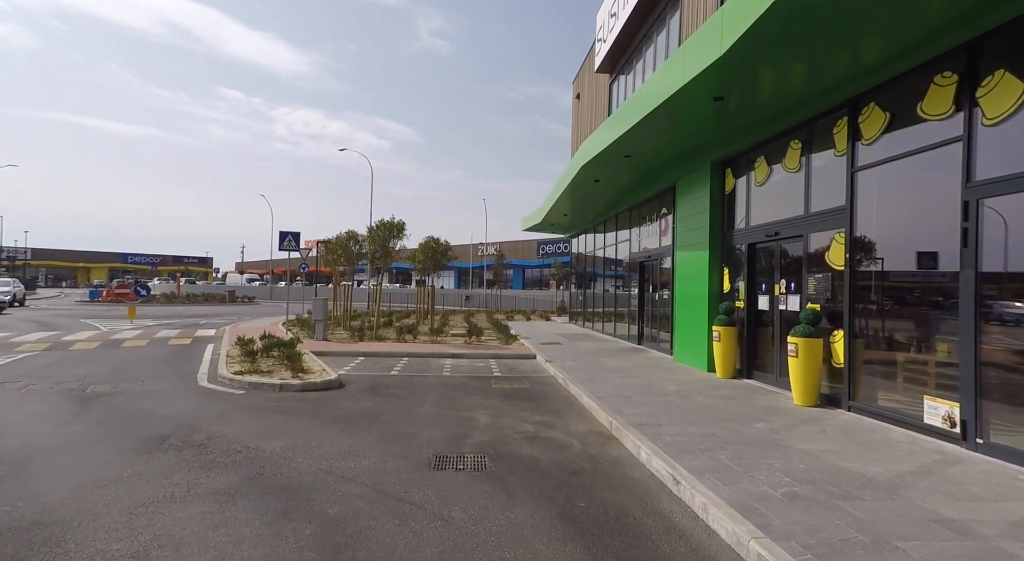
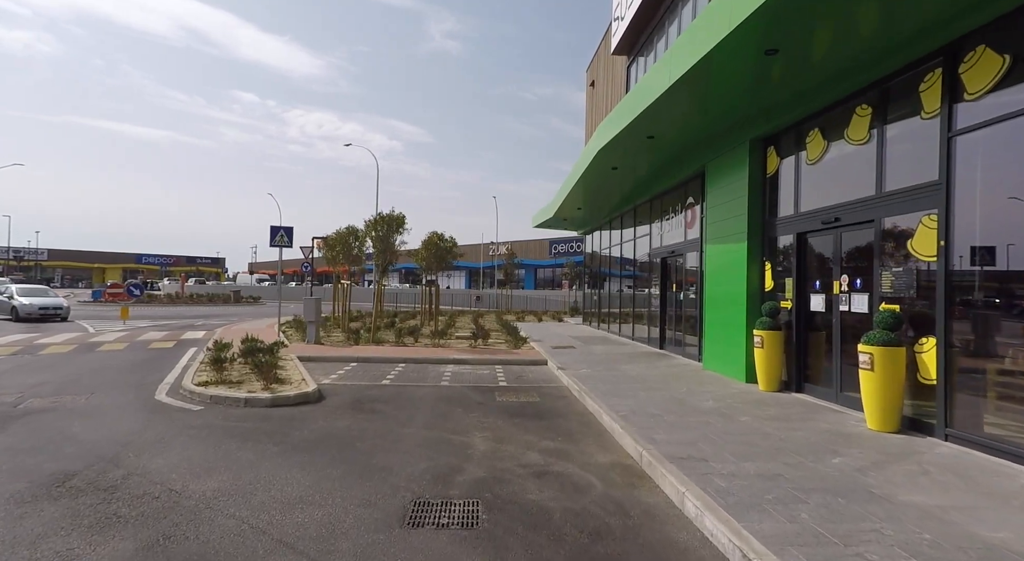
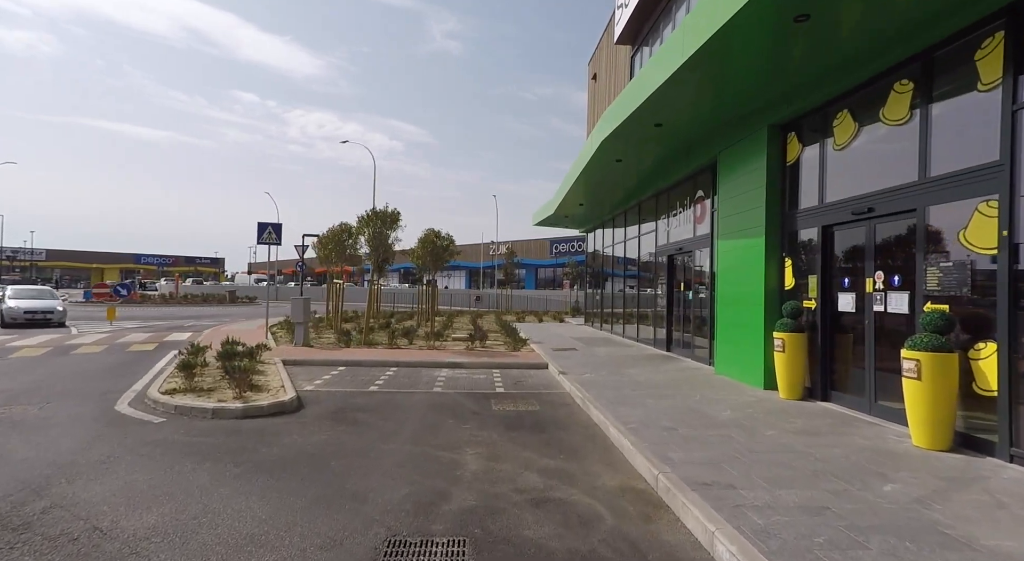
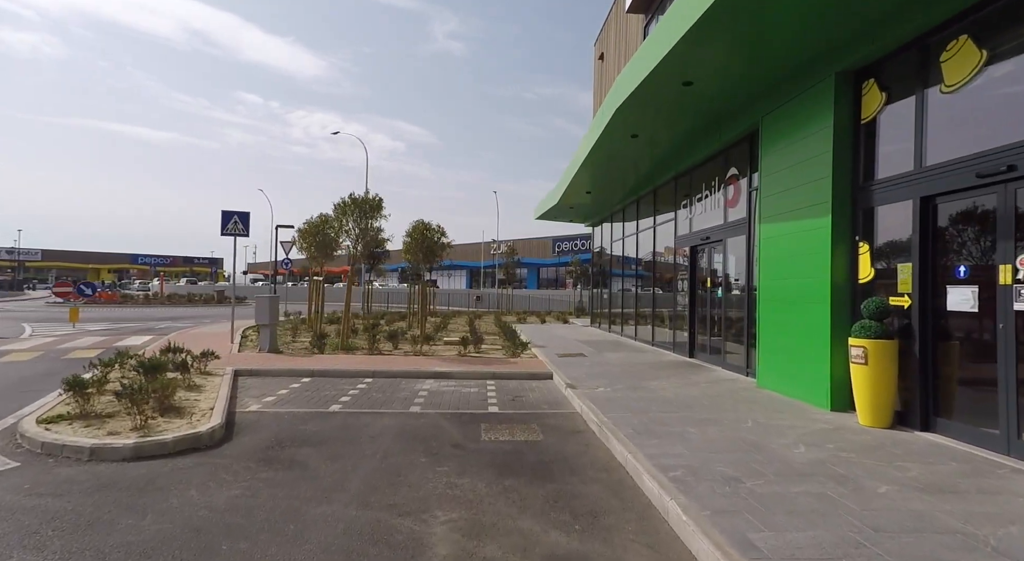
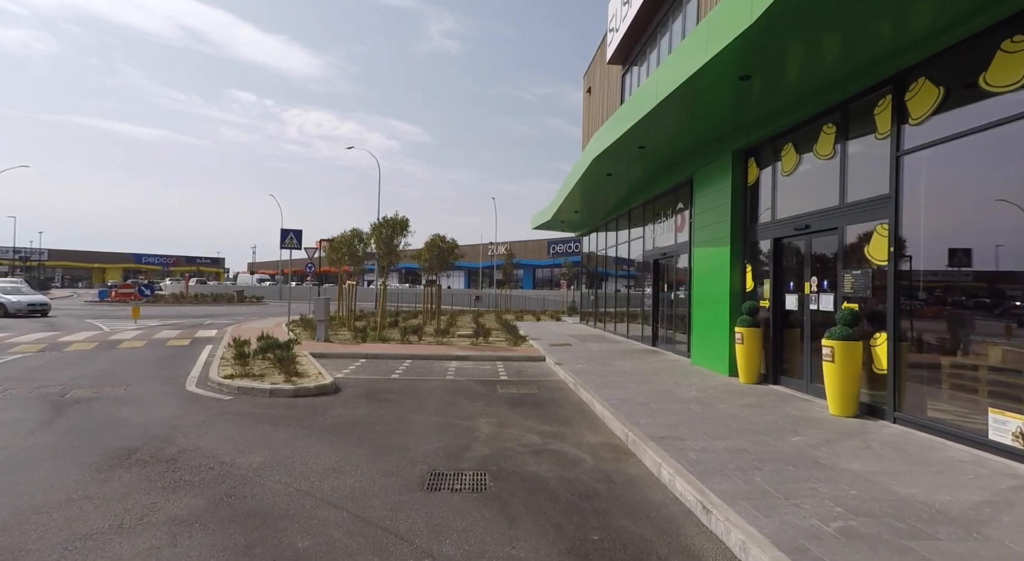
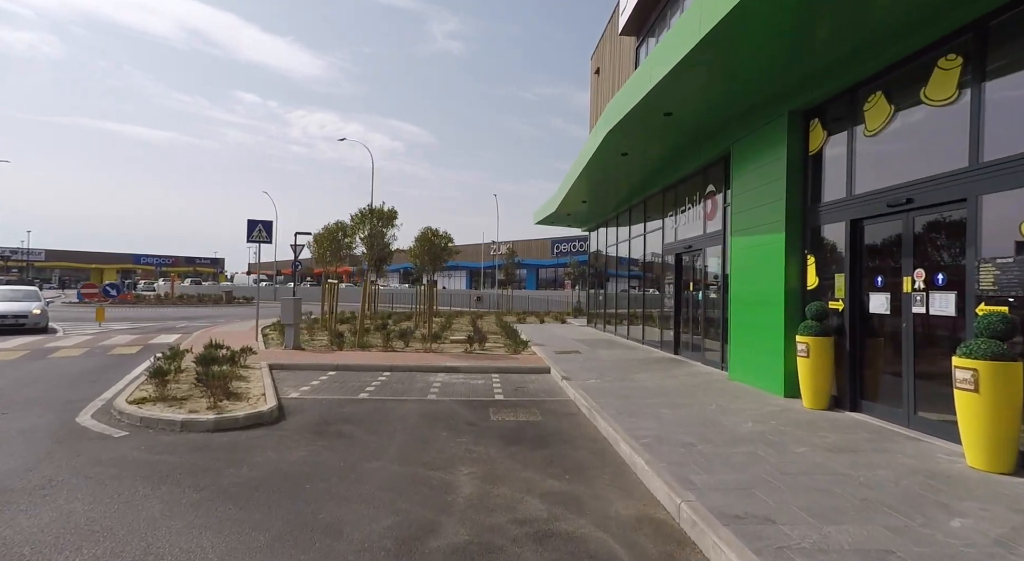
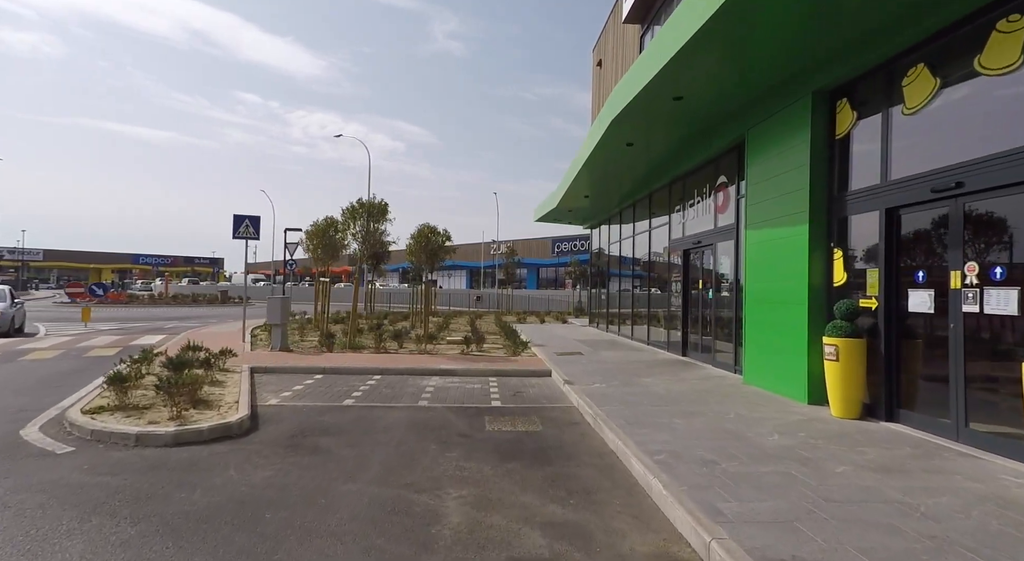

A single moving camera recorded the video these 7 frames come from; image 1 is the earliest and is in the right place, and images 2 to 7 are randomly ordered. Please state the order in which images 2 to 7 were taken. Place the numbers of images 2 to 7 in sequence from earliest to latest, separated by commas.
5, 2, 3, 6, 7, 4
